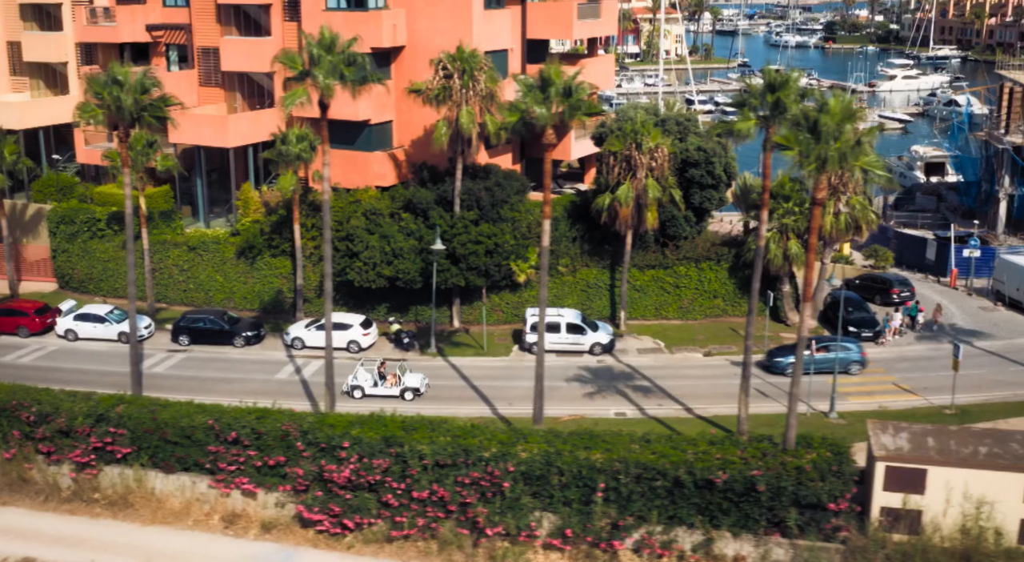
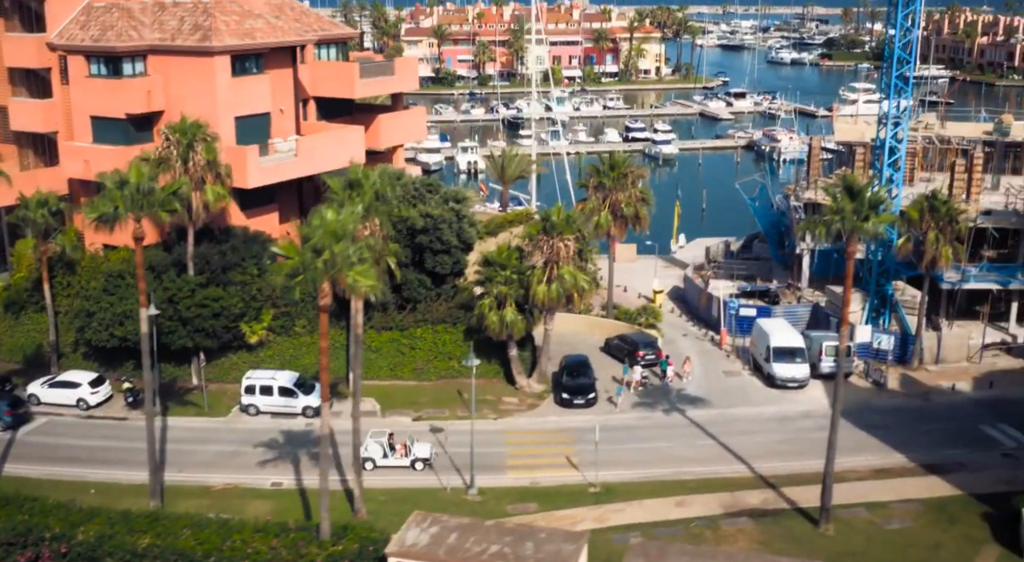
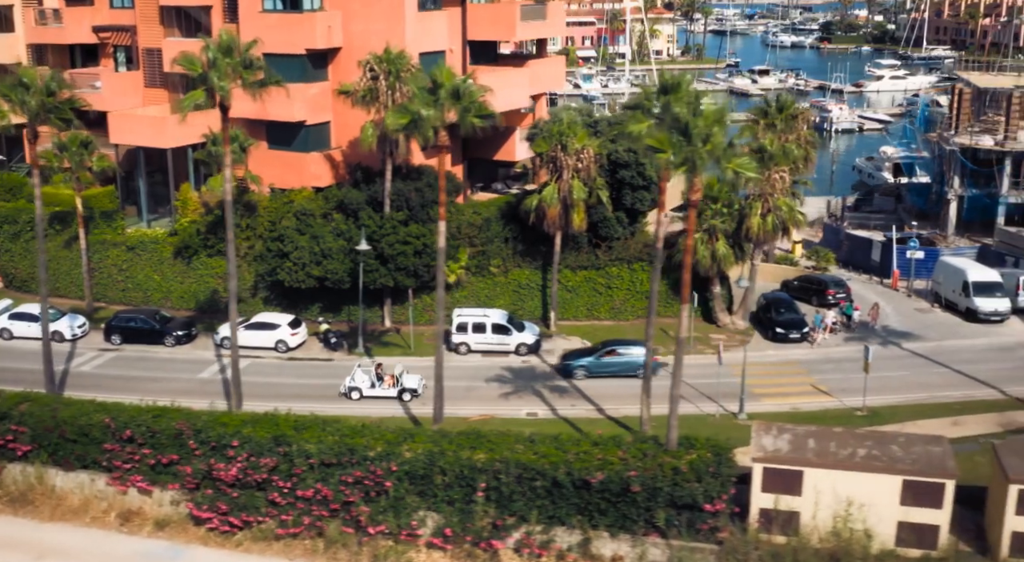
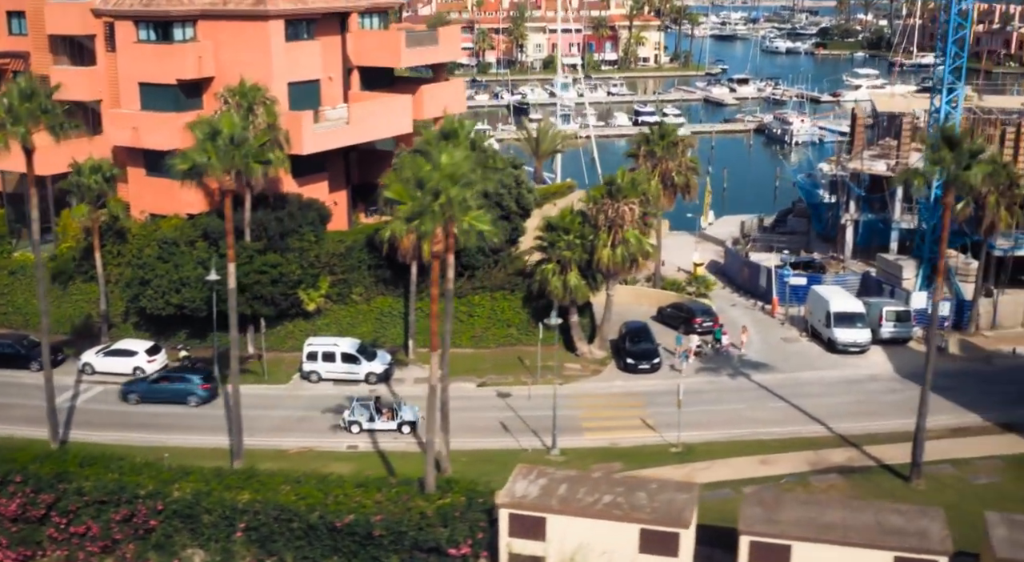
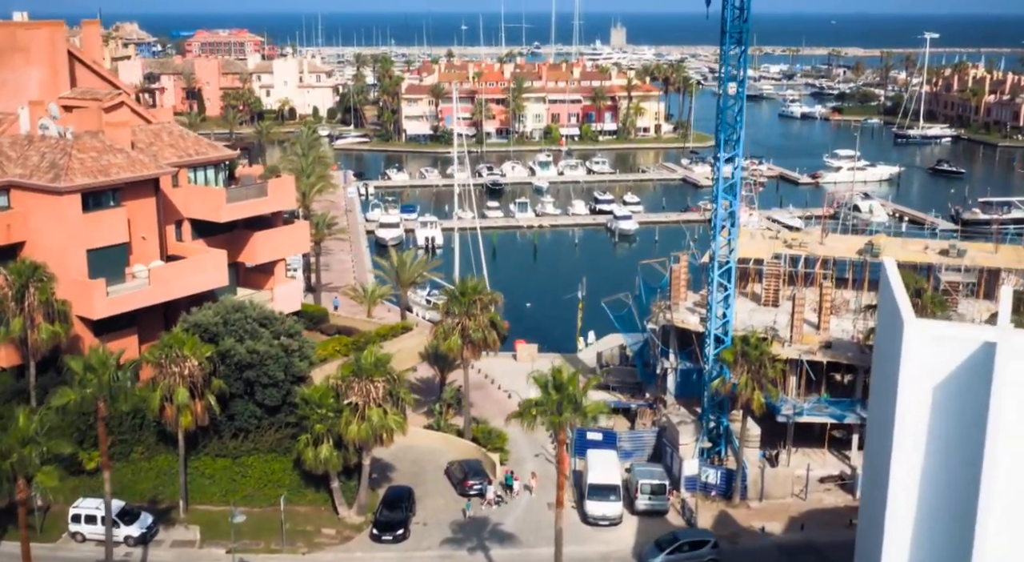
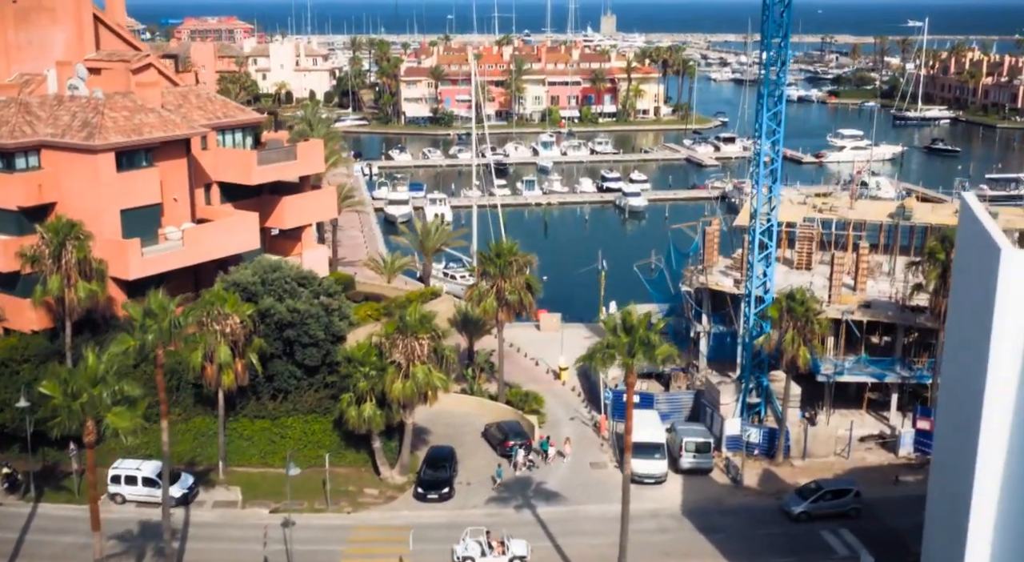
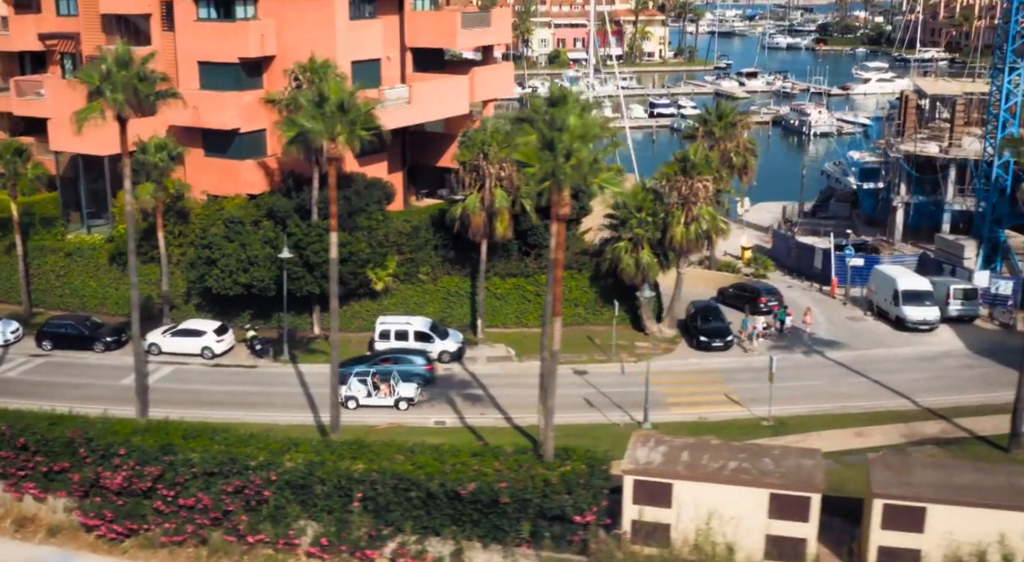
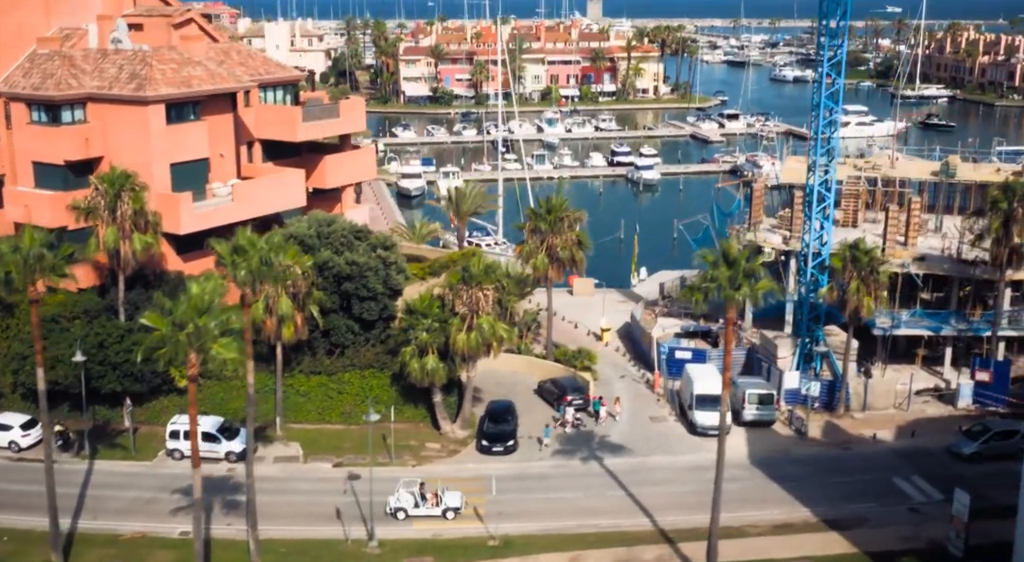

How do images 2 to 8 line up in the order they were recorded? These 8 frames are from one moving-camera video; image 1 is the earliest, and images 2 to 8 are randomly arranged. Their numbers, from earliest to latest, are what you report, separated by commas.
3, 7, 4, 2, 8, 6, 5
